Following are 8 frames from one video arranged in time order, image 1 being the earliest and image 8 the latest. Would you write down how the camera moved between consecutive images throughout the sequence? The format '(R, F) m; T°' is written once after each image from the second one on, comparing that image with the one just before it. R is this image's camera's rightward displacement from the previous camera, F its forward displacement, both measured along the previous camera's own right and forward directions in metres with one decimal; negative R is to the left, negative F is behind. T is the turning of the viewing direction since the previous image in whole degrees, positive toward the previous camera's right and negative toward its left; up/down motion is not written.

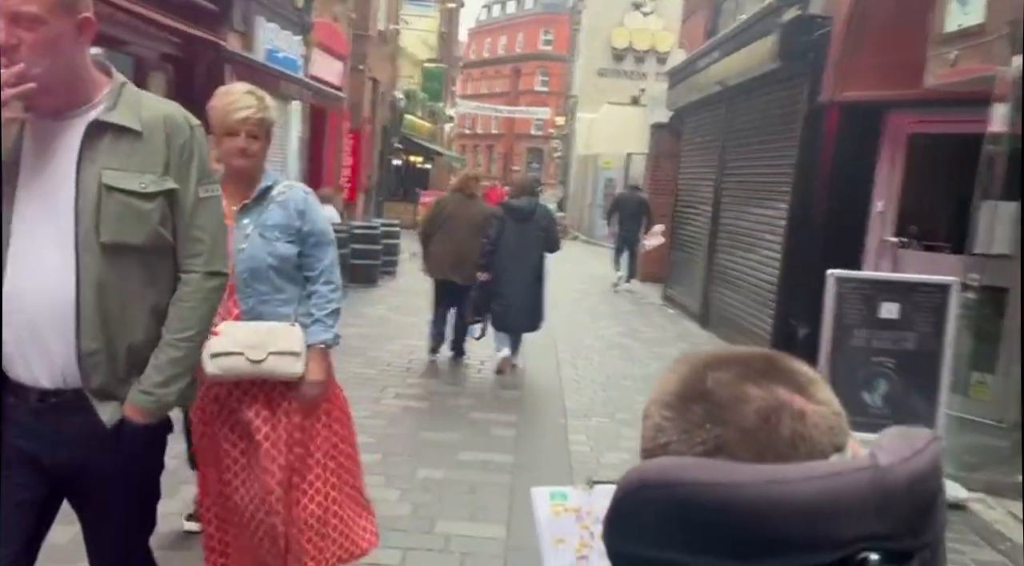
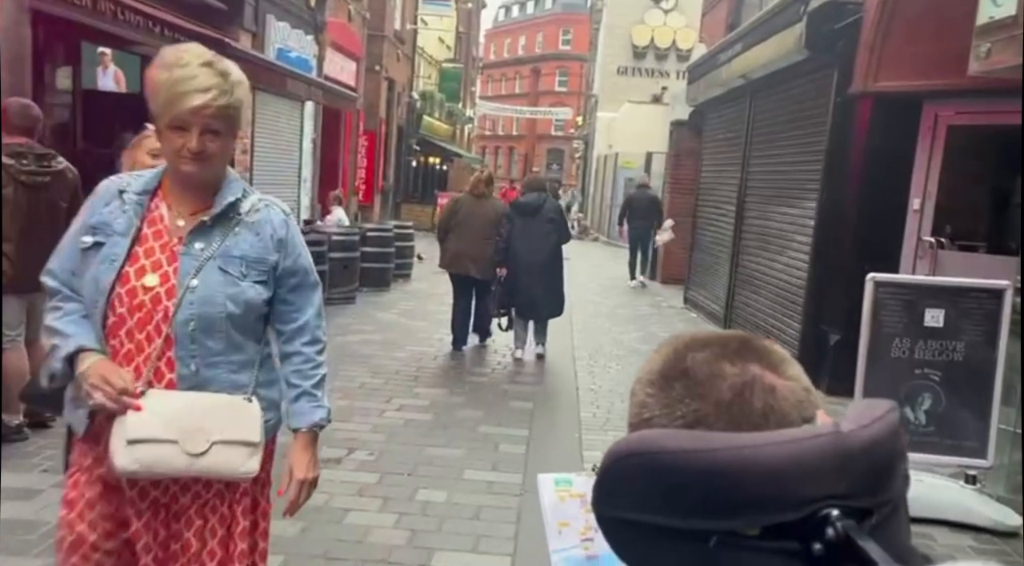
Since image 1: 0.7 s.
(+0.1, +0.4) m; -1°
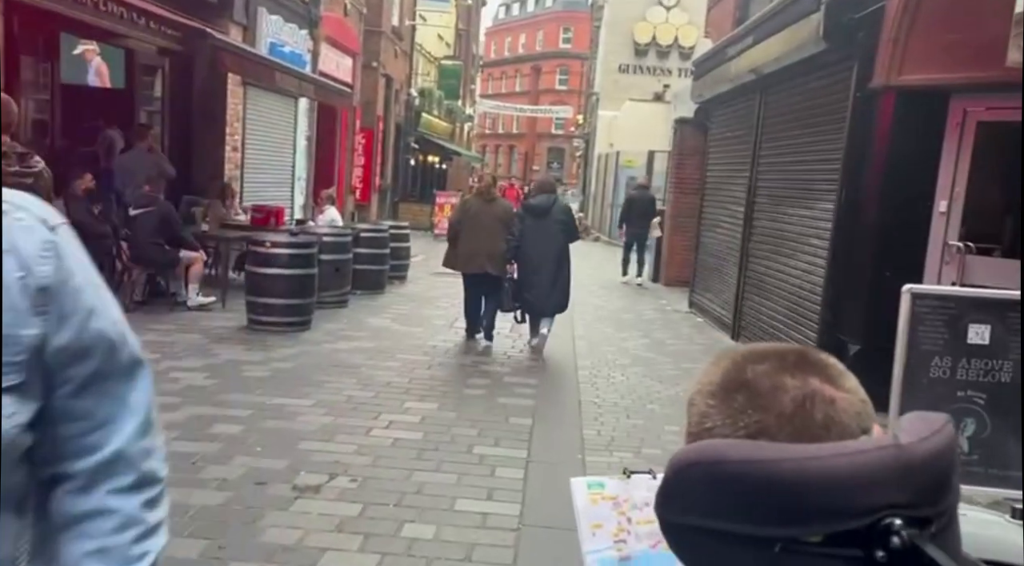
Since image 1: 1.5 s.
(0.0, +0.5) m; 0°
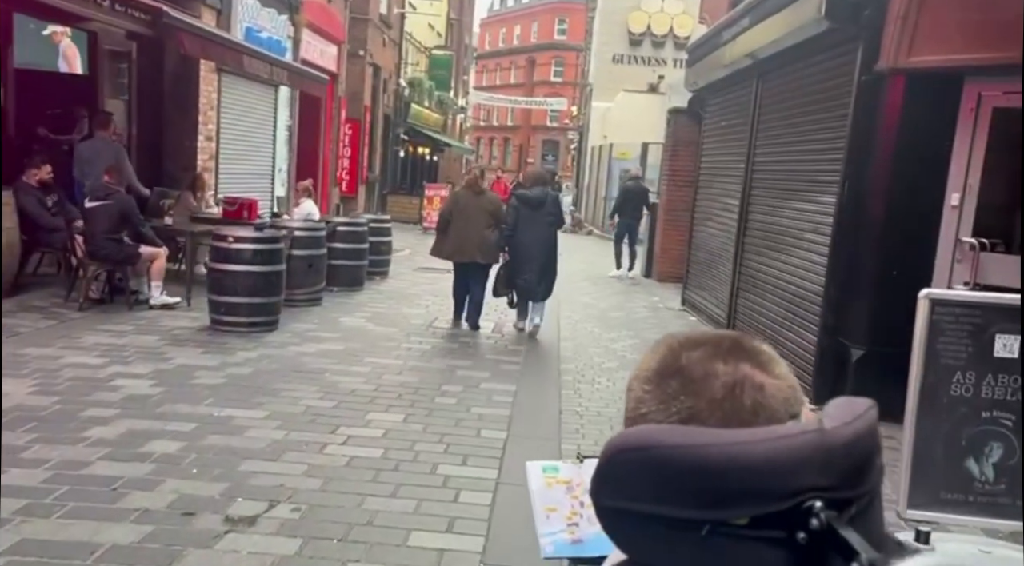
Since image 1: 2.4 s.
(+0.2, +0.5) m; 0°
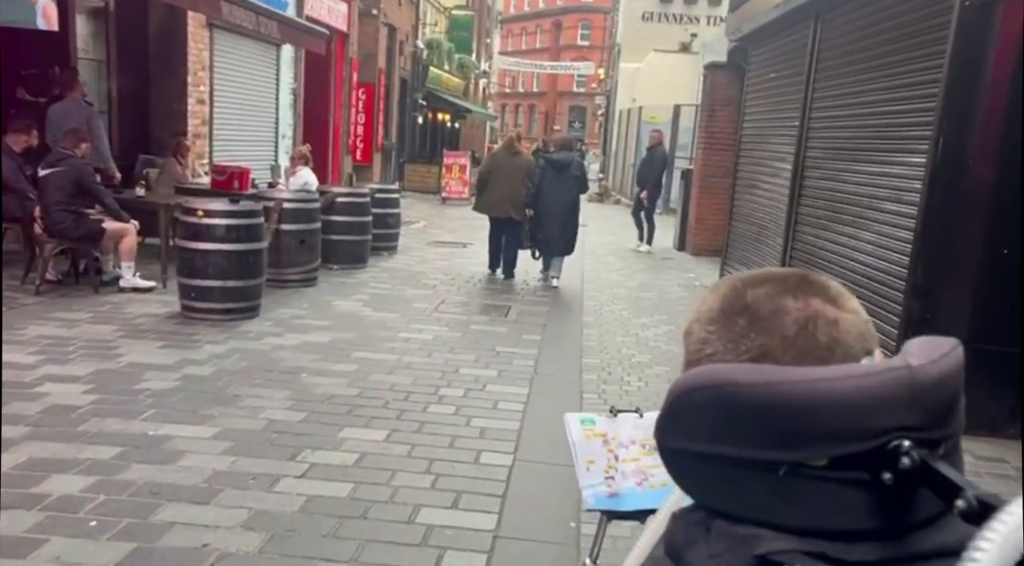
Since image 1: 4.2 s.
(+0.1, +1.2) m; -2°
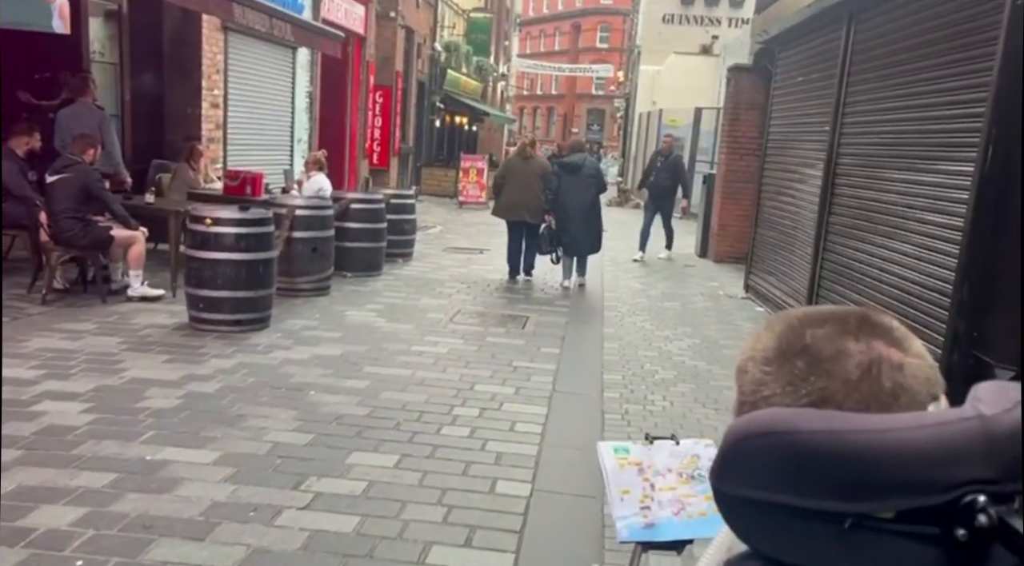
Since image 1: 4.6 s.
(0.0, +0.3) m; -1°
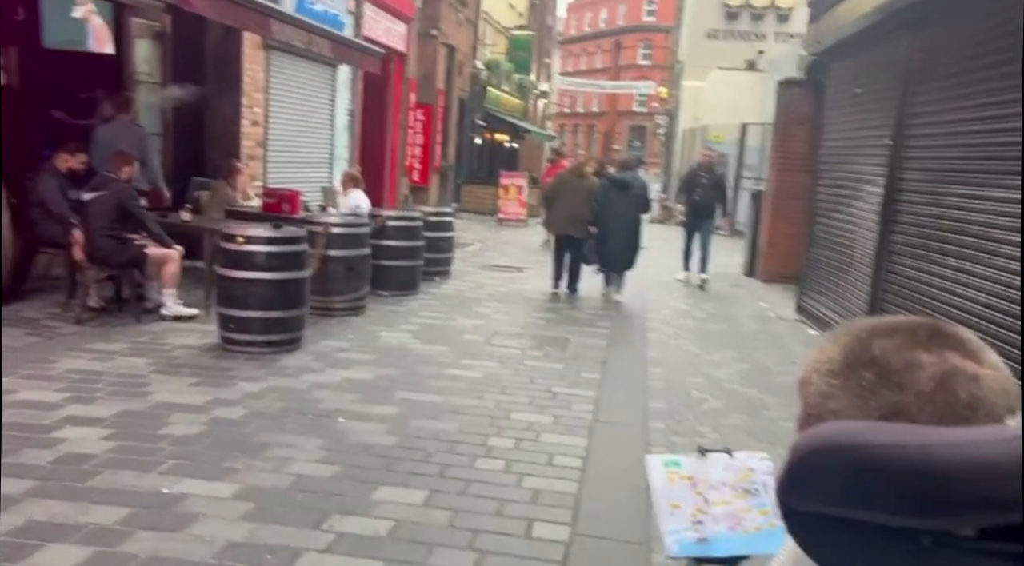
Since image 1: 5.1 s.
(0.0, +0.3) m; -3°
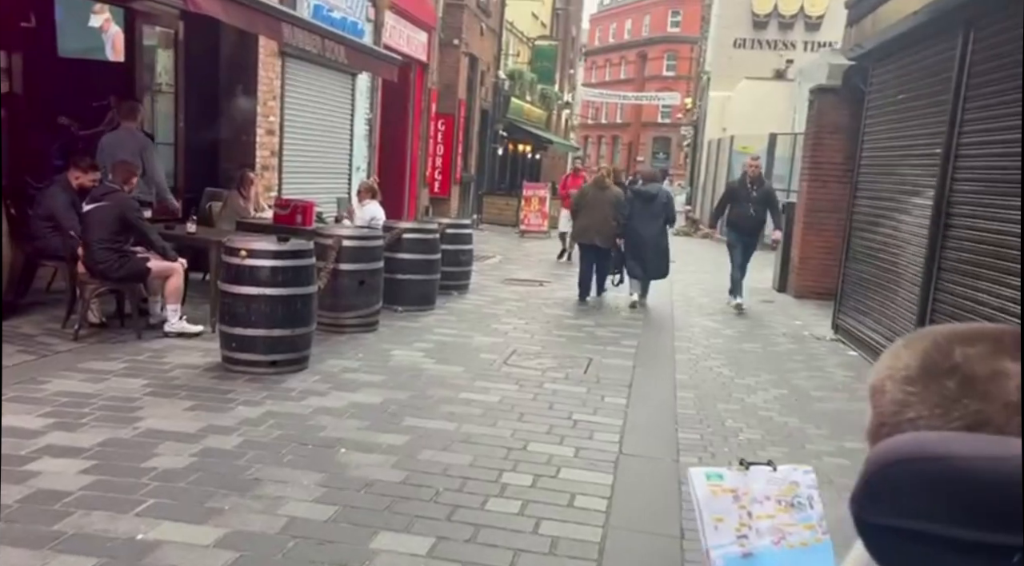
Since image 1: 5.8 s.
(0.0, +0.4) m; -2°
